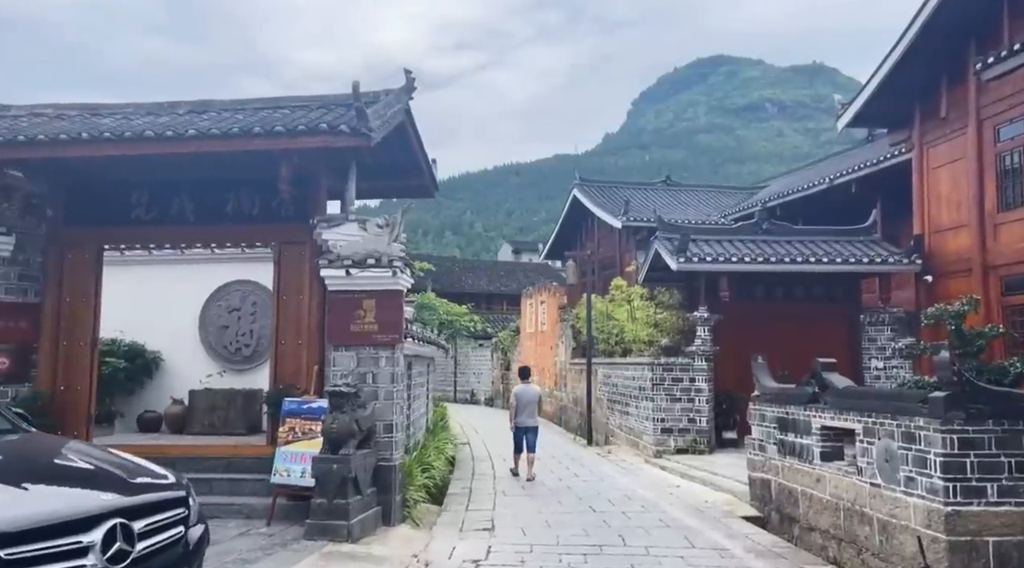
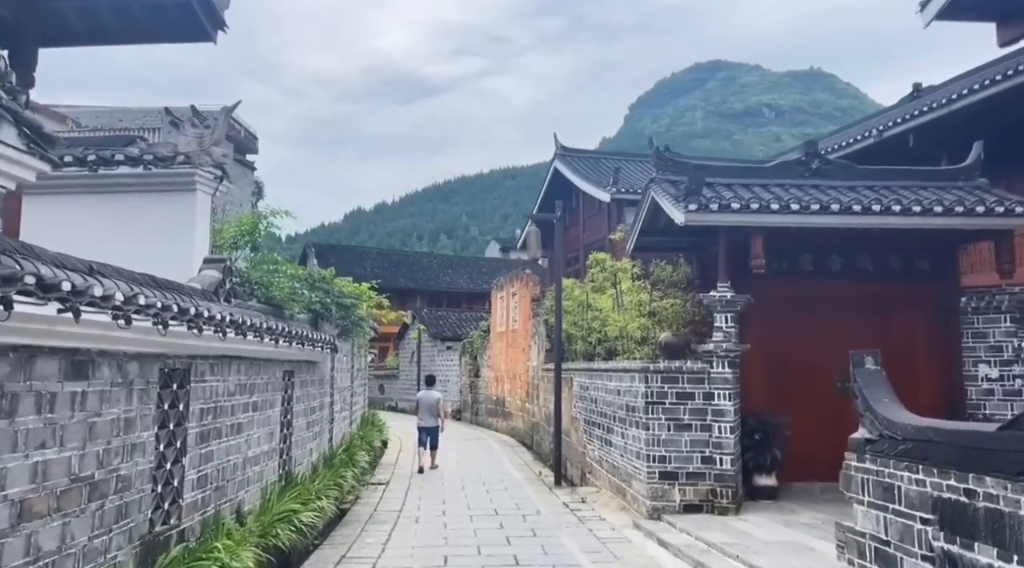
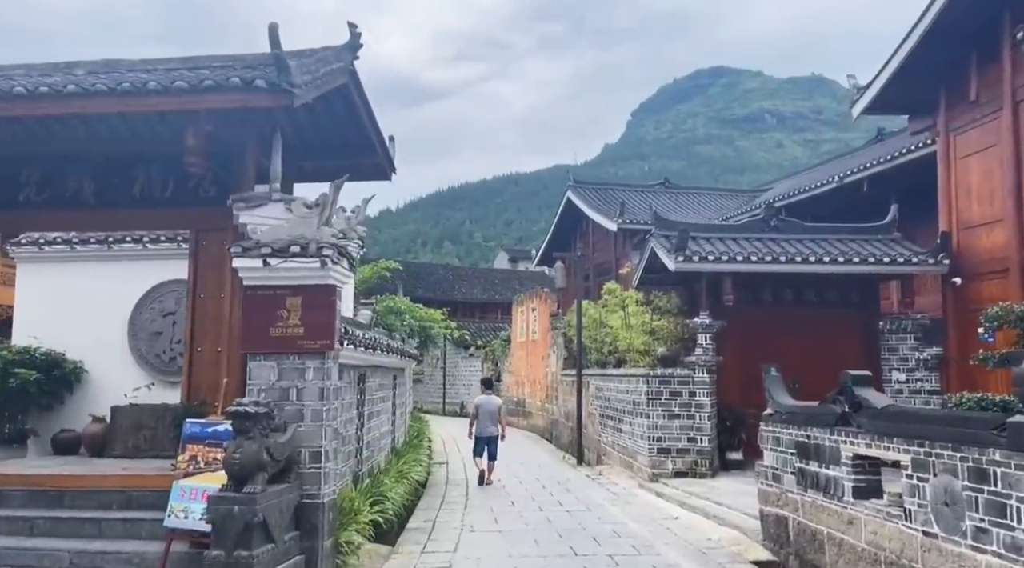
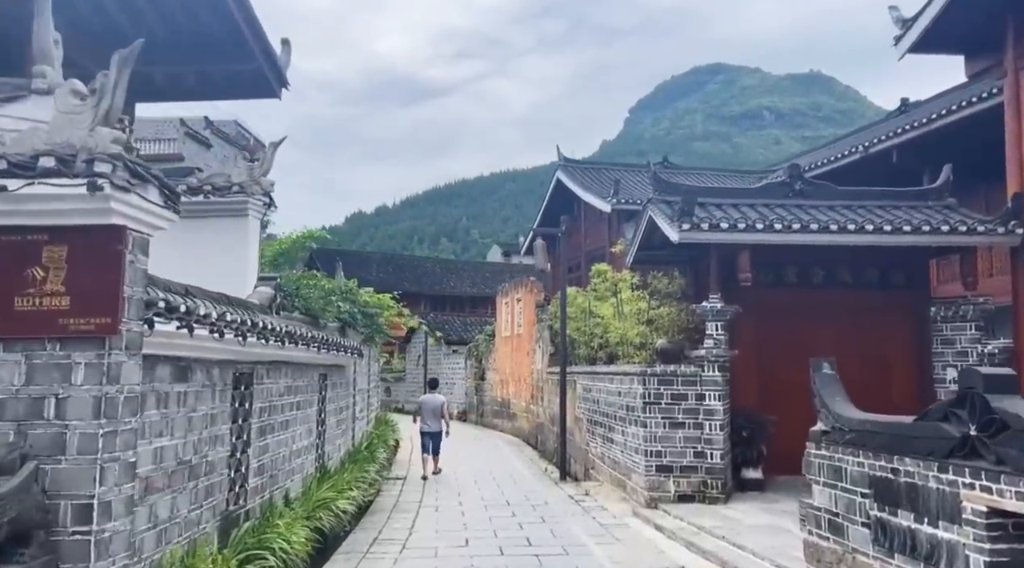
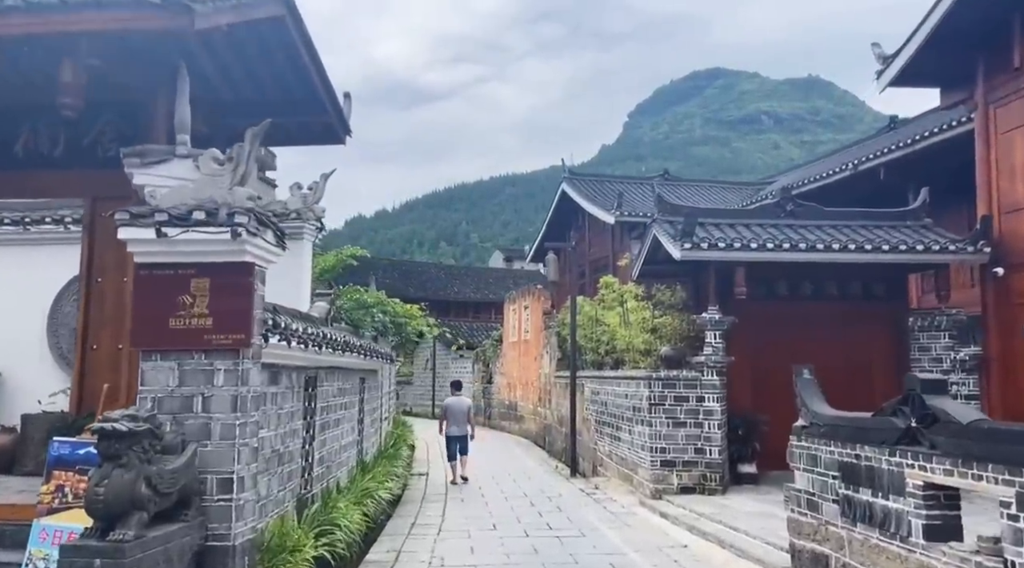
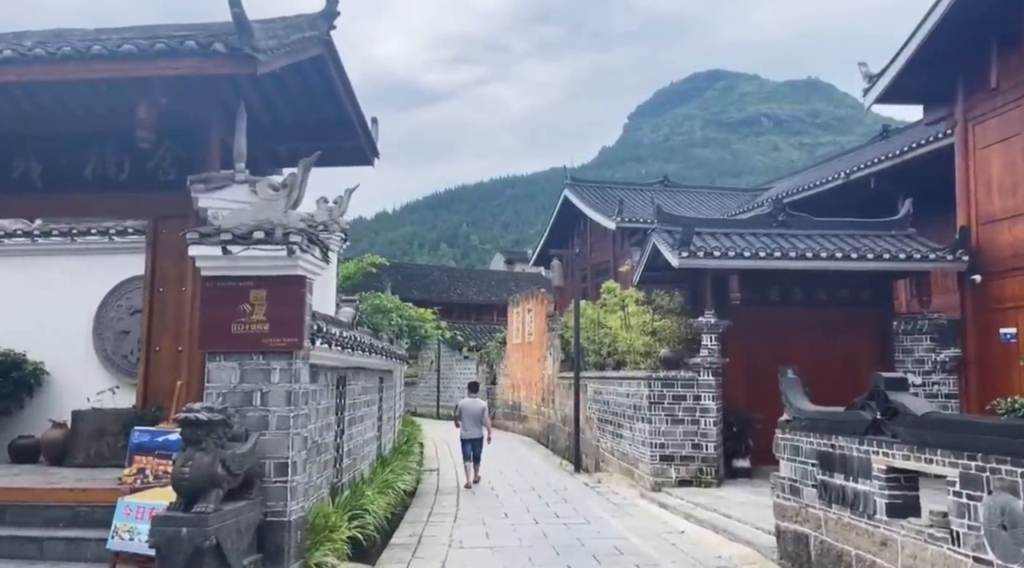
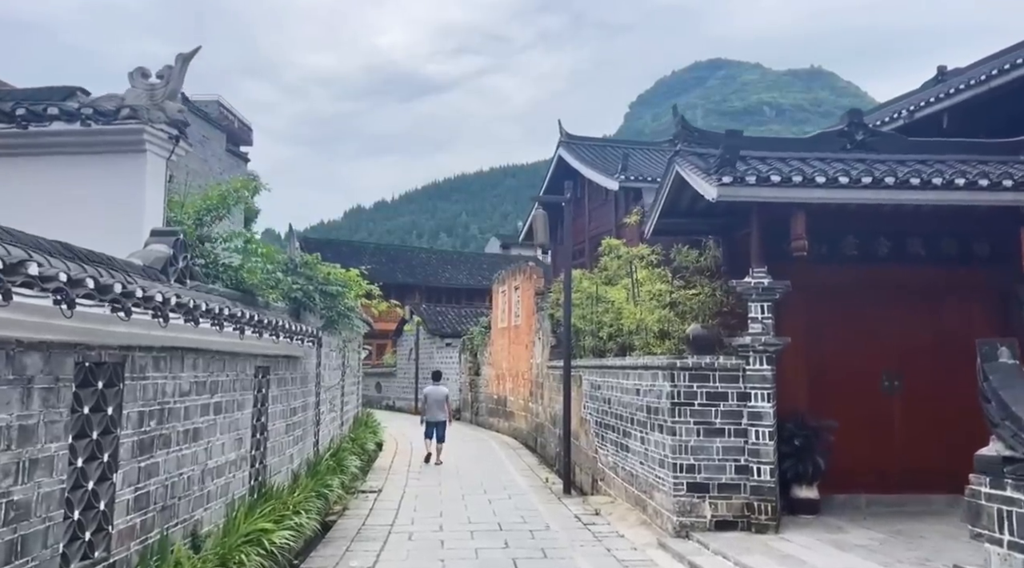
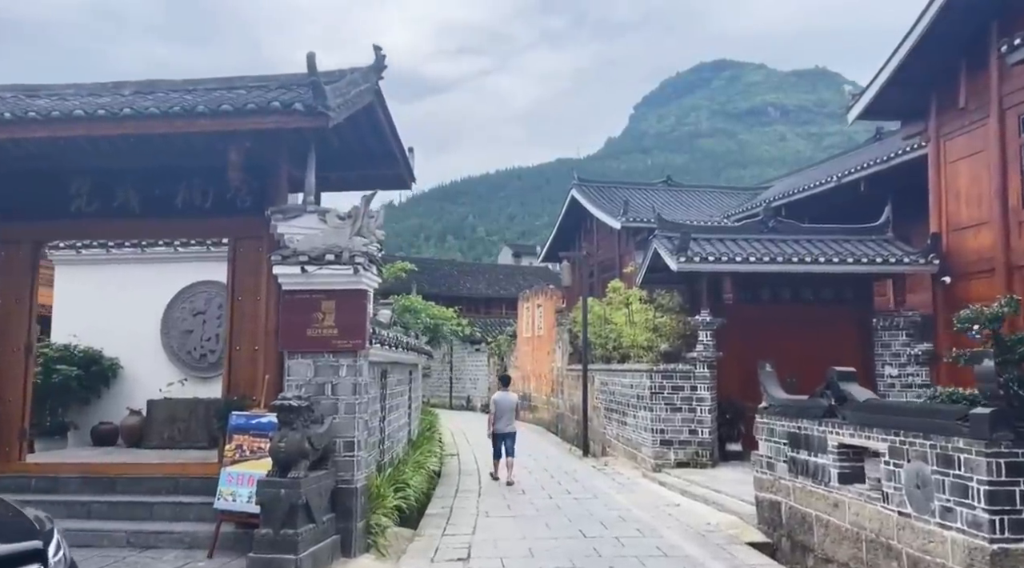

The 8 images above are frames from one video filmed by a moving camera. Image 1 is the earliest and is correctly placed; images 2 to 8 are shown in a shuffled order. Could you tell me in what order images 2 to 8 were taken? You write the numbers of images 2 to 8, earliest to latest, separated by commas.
8, 3, 6, 5, 4, 2, 7
